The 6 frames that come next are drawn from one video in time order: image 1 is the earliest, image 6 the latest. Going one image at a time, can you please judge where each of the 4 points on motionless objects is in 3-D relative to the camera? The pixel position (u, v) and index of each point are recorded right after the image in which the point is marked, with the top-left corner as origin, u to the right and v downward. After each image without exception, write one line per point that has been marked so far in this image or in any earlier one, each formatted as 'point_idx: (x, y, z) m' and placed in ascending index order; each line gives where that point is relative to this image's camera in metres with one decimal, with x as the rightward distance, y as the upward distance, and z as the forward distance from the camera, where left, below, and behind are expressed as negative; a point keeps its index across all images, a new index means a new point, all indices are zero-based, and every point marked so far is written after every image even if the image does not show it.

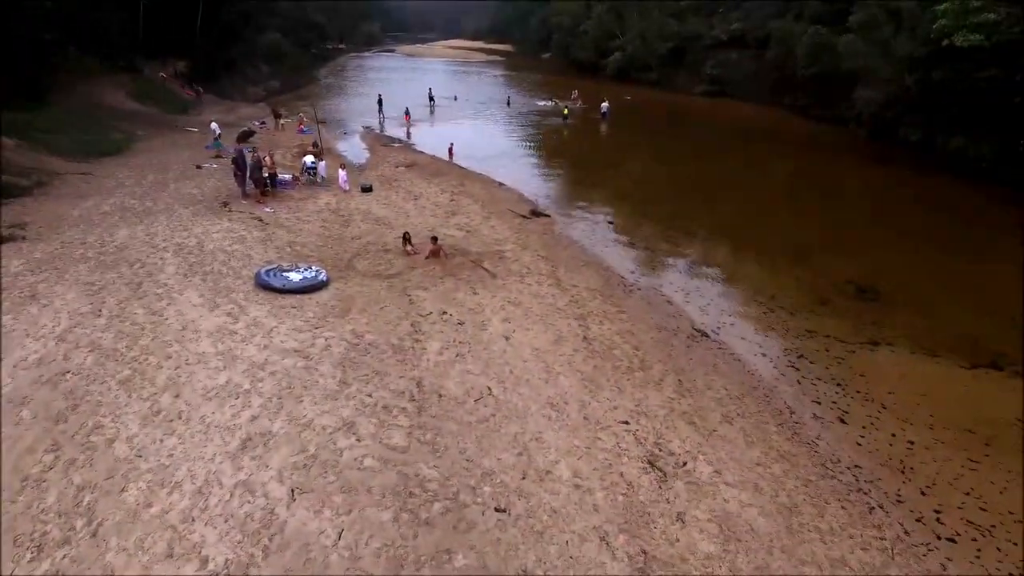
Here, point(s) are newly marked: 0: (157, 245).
0: (-10.1, +1.2, +18.4) m
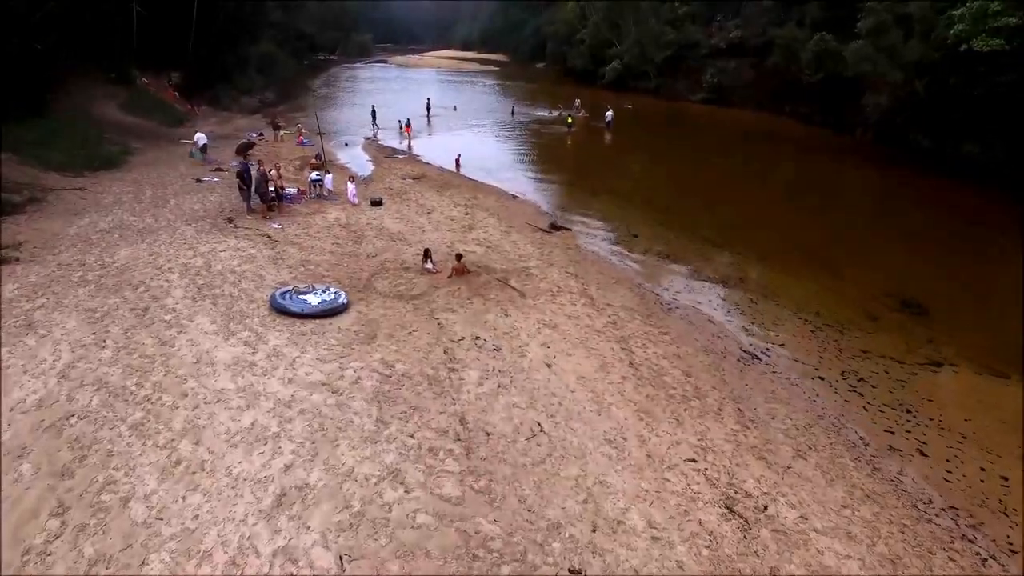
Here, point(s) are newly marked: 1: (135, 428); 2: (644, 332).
0: (-9.3, +0.5, +17.1) m
1: (-5.8, -2.2, +9.9) m
2: (+3.2, -1.1, +15.9) m
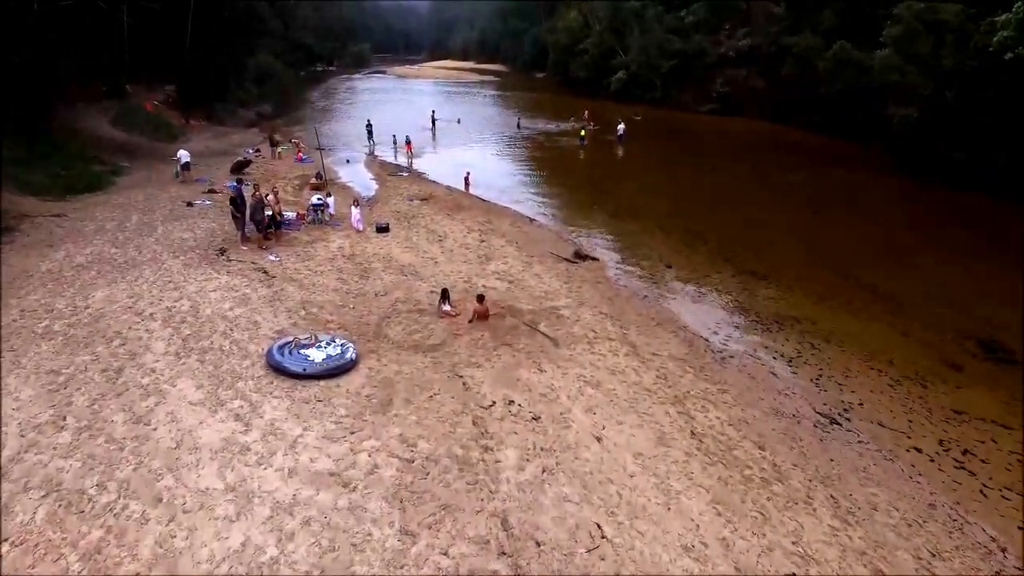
0: (-8.5, -0.6, +14.9) m
1: (-5.0, -3.2, +7.6) m
2: (+4.0, -2.2, +13.7) m
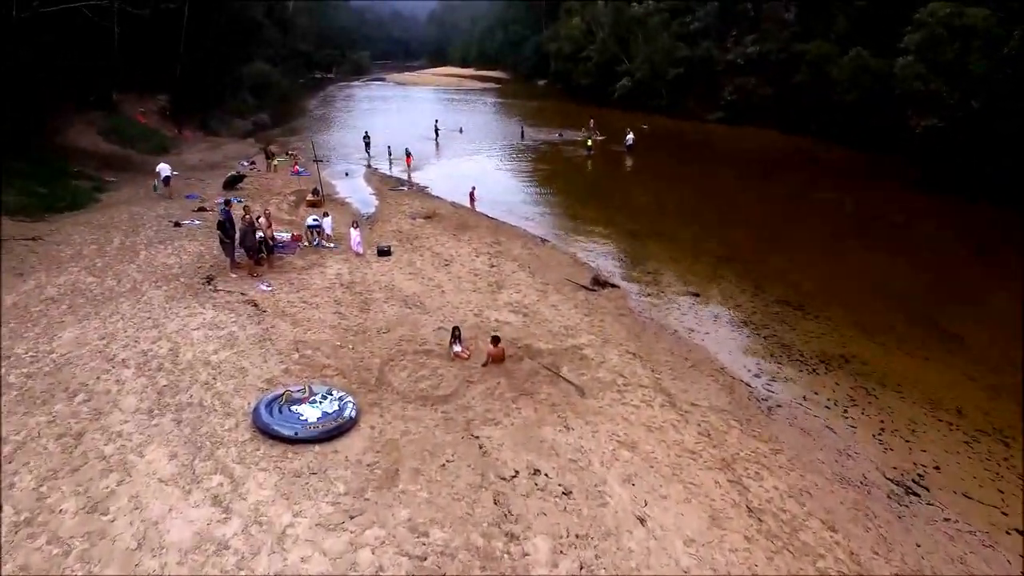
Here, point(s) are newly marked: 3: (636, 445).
0: (-8.1, -1.5, +13.1) m
1: (-4.6, -4.0, +5.9) m
2: (+4.4, -3.0, +11.9) m
3: (+2.3, -2.9, +11.7) m
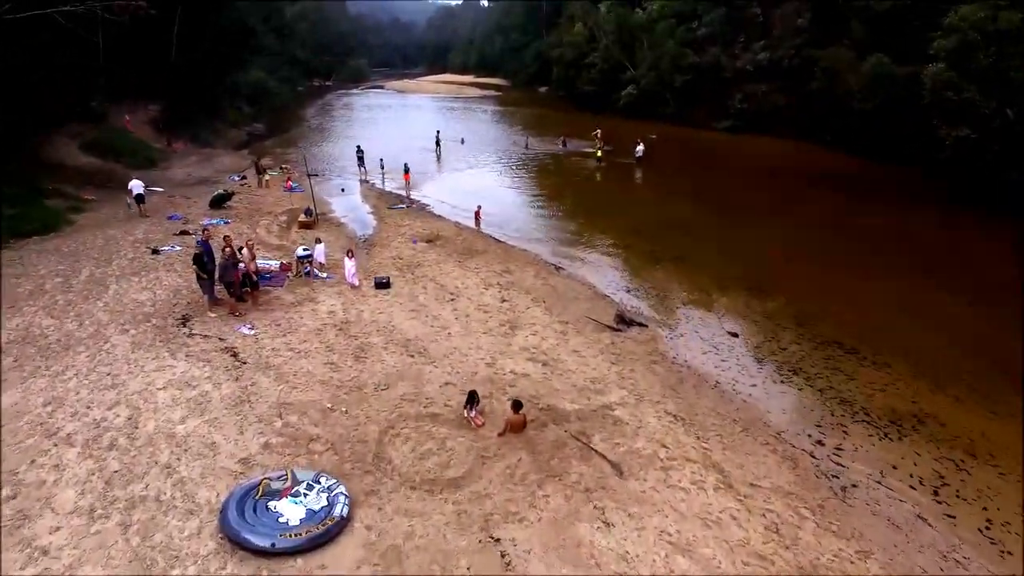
0: (-7.7, -2.6, +10.9) m
1: (-4.1, -5.0, +3.6) m
2: (+4.8, -4.0, +9.7) m
3: (+2.7, -3.9, +9.5) m
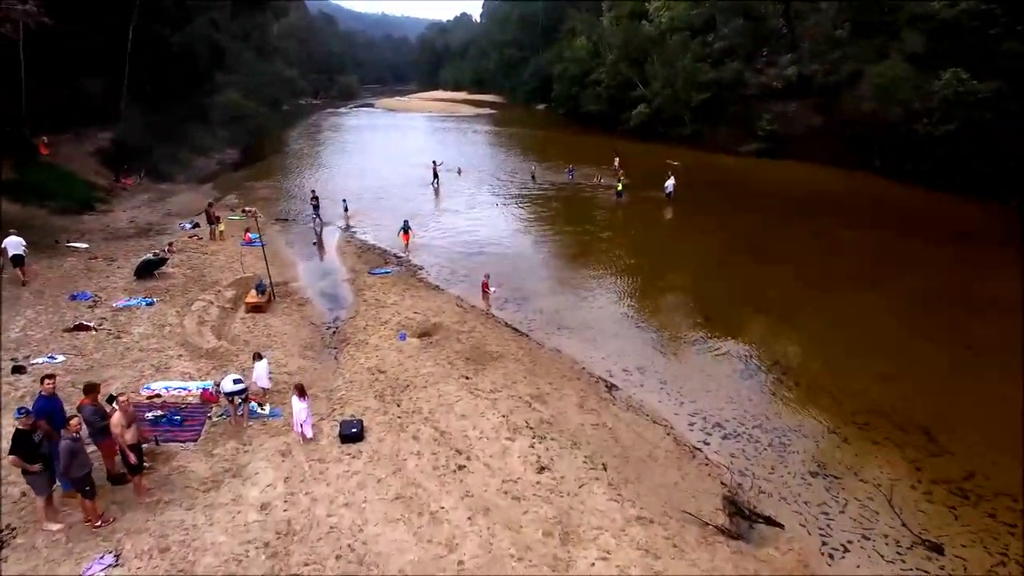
0: (-6.8, -5.4, +3.8) m
1: (-3.1, -7.7, -3.4) m
2: (+5.8, -6.8, +2.8) m
3: (+3.6, -6.6, +2.6) m
